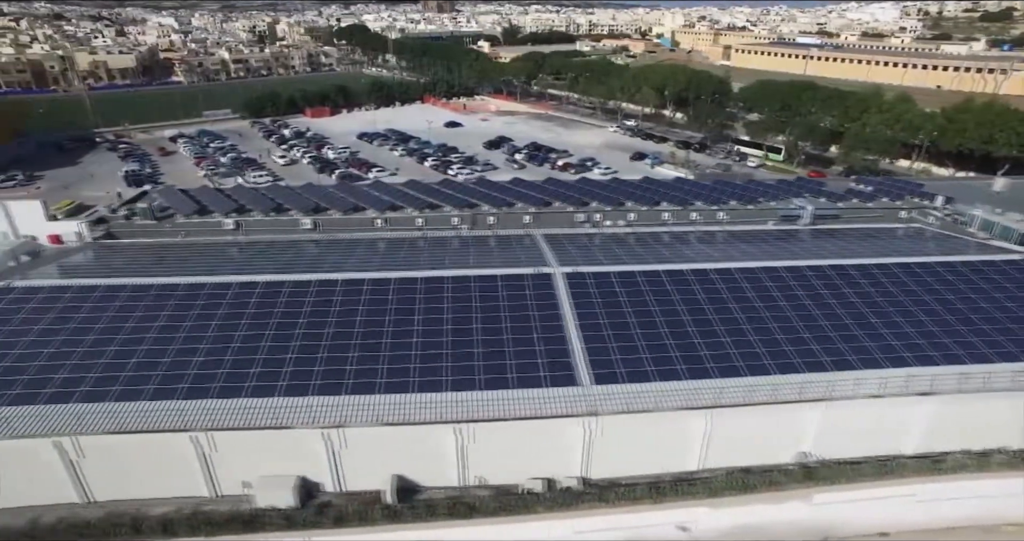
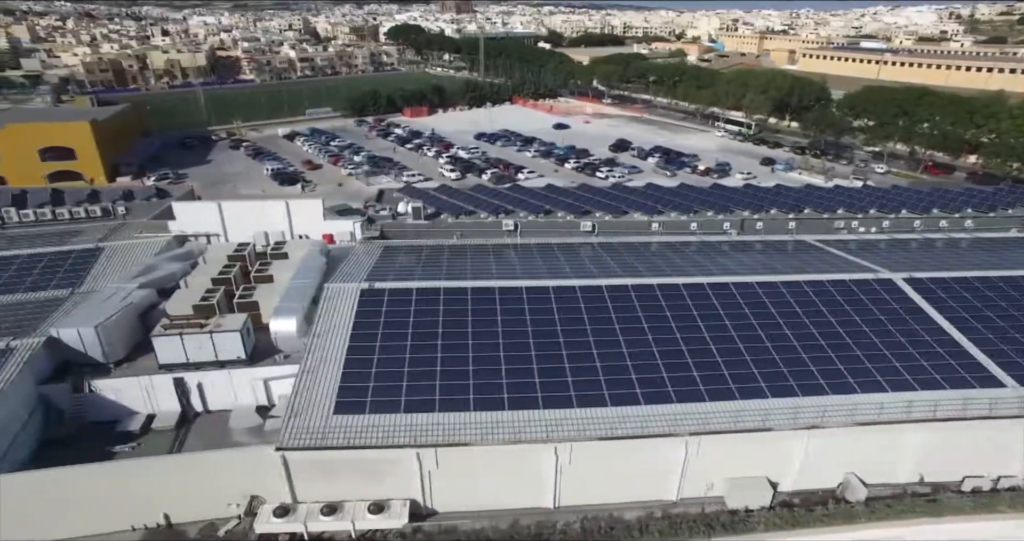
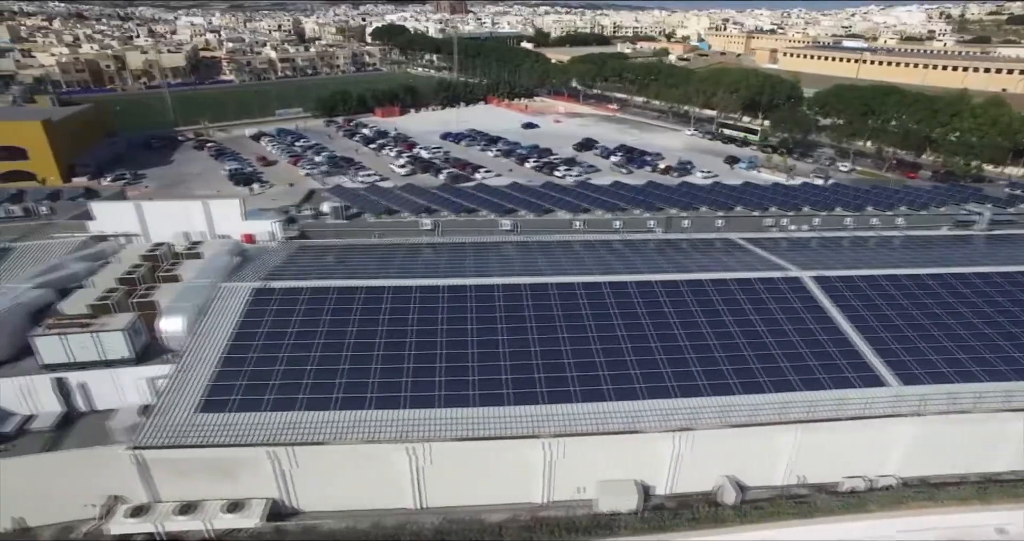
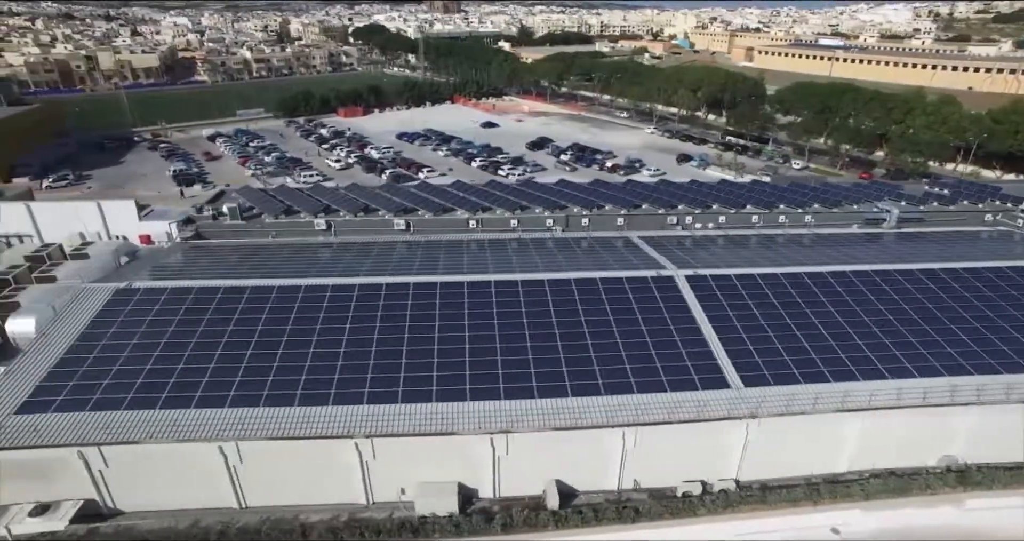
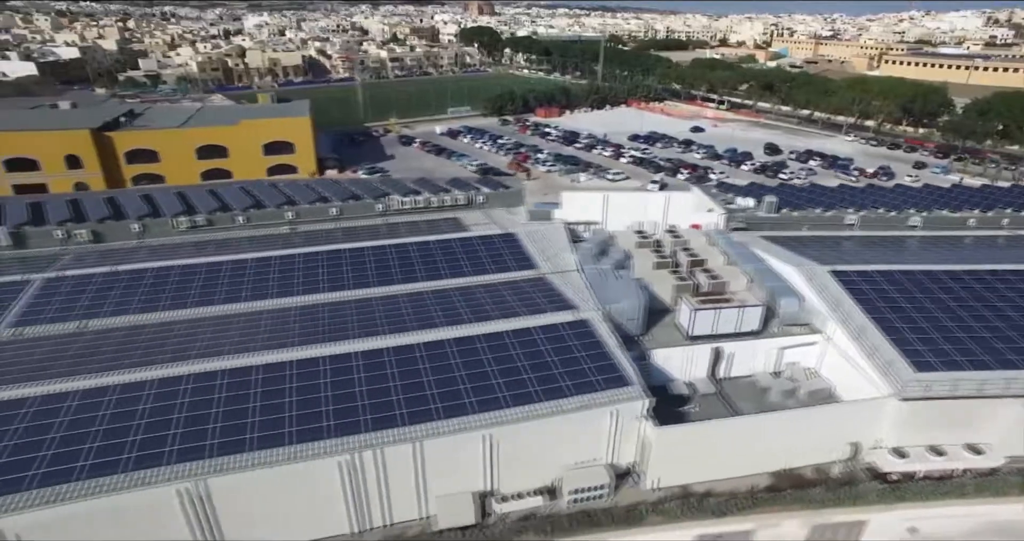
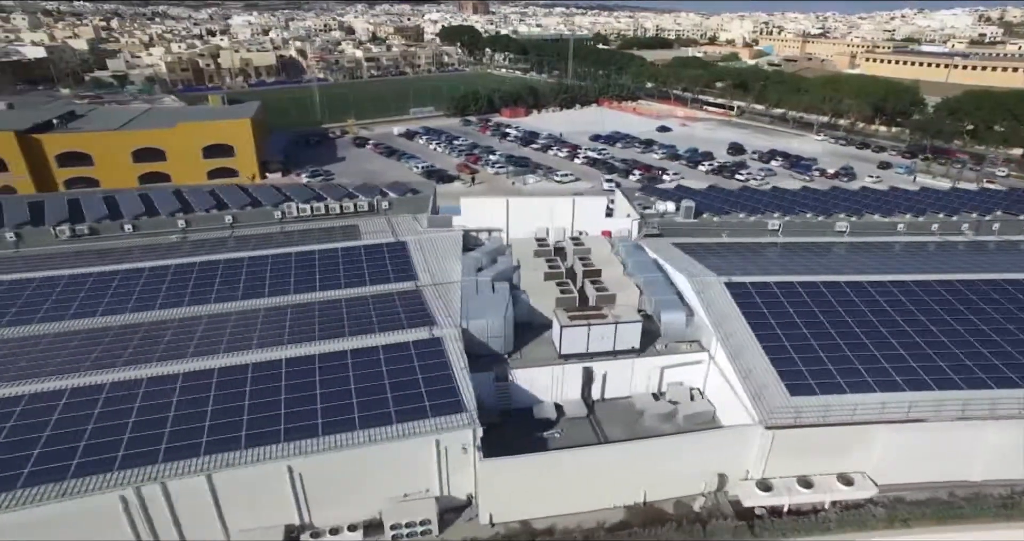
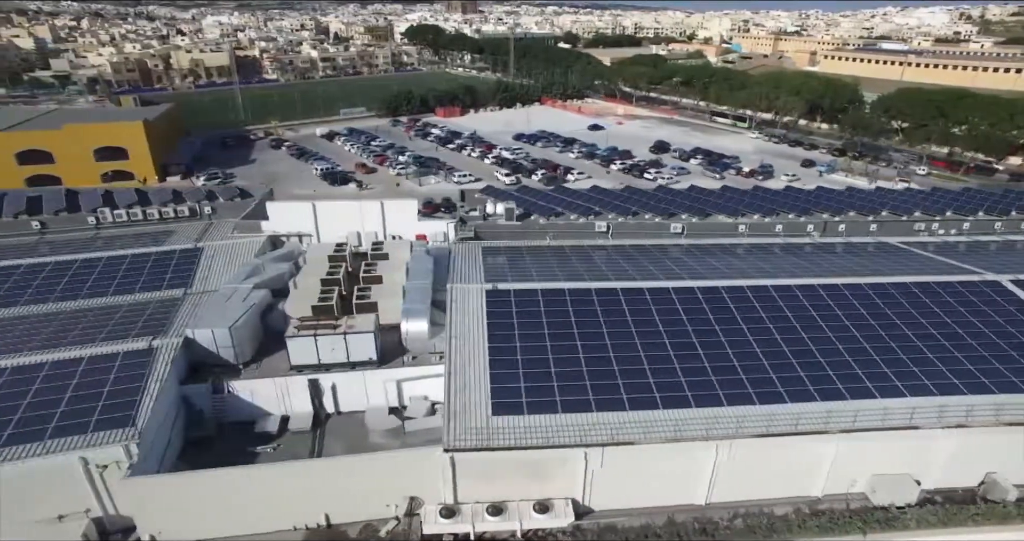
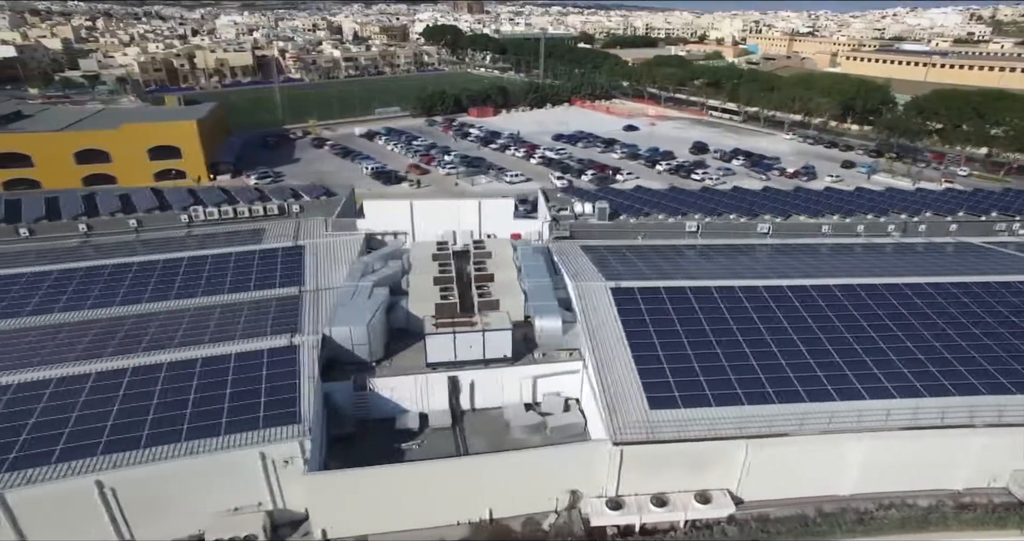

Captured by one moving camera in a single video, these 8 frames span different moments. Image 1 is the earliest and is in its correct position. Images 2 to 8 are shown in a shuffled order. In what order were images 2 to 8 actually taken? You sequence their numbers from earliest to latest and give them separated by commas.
4, 3, 2, 7, 8, 6, 5
